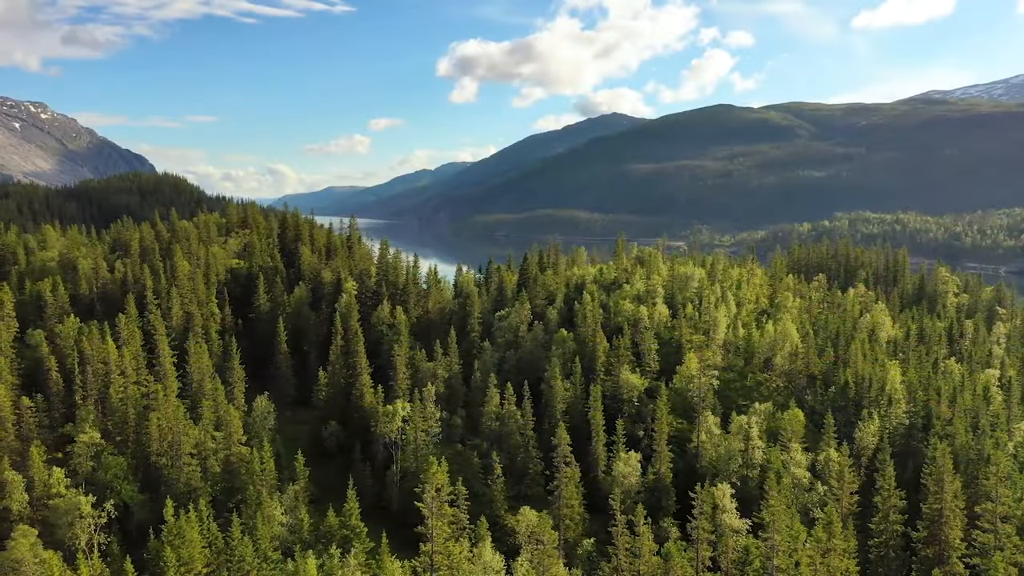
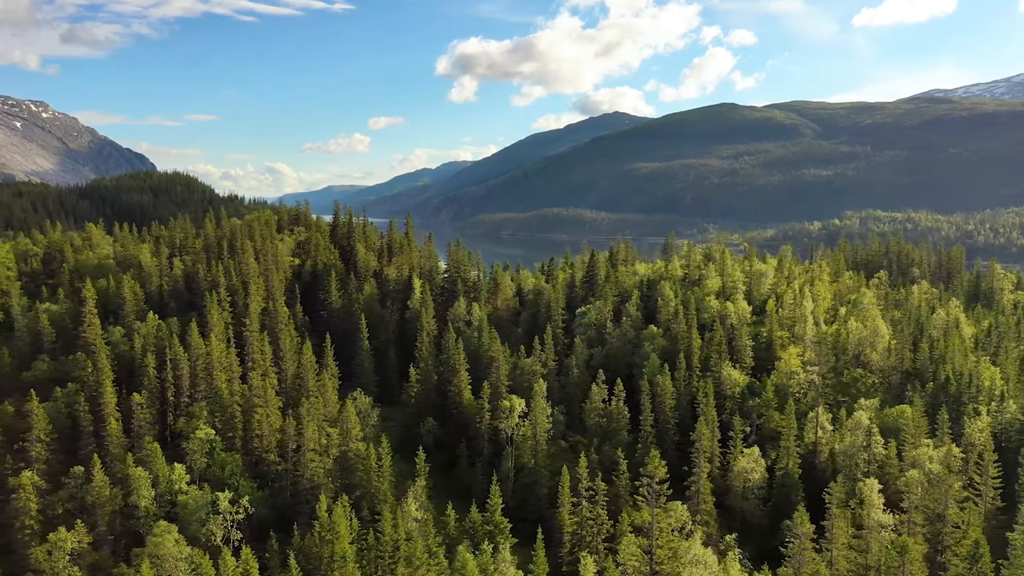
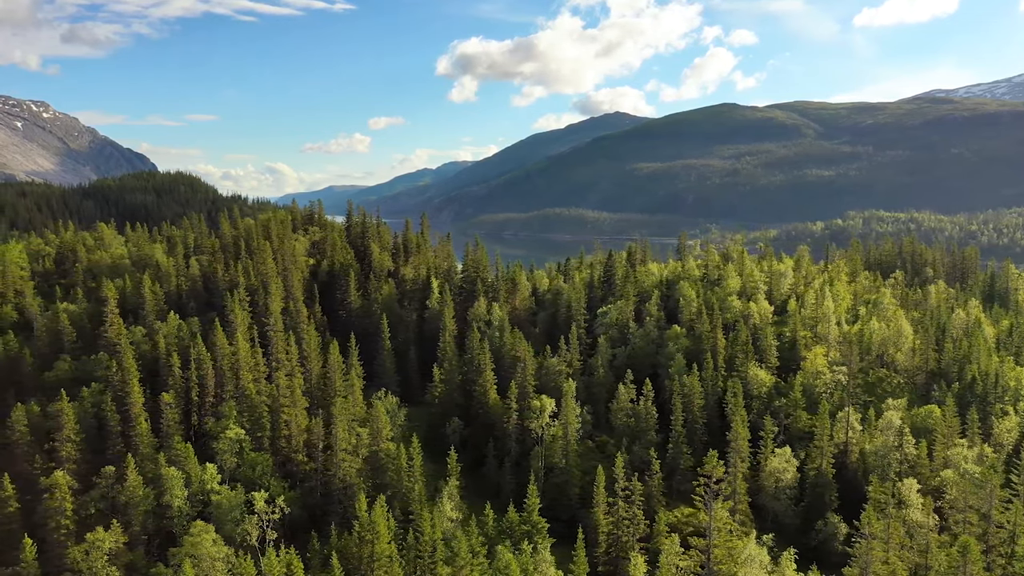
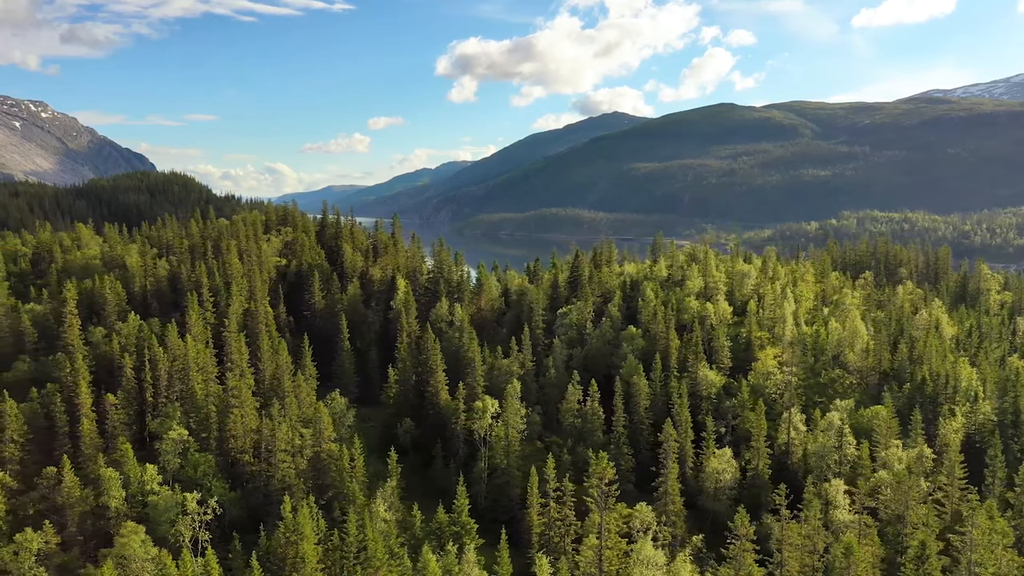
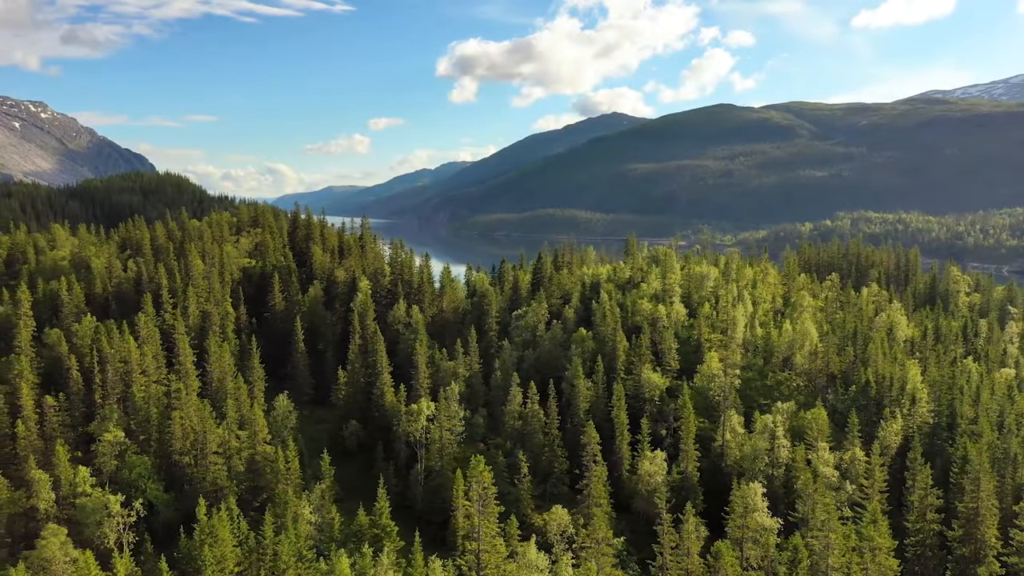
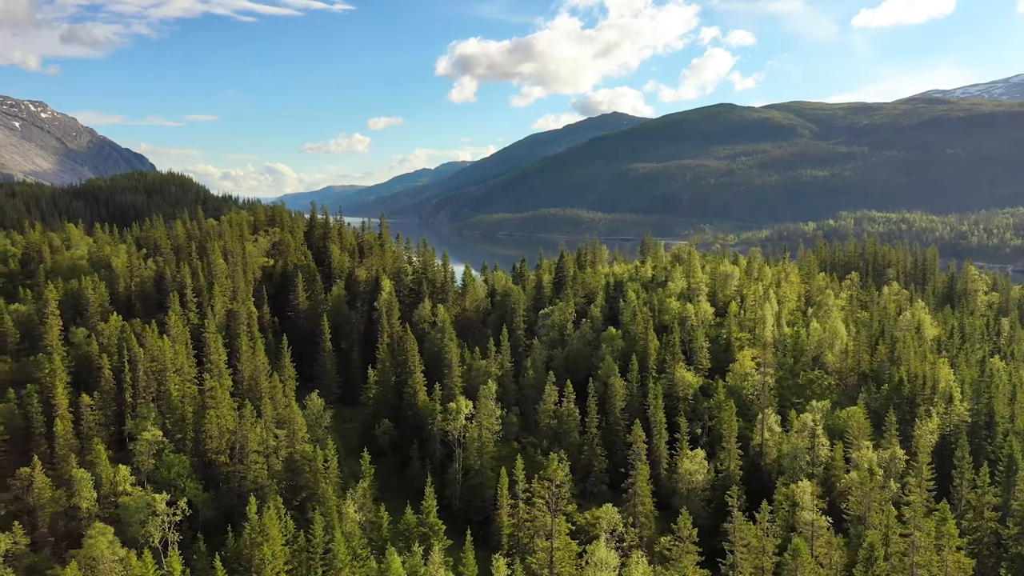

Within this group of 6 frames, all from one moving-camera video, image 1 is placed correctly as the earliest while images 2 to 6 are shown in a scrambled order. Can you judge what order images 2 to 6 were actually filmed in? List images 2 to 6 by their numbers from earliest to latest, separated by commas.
5, 6, 4, 2, 3
